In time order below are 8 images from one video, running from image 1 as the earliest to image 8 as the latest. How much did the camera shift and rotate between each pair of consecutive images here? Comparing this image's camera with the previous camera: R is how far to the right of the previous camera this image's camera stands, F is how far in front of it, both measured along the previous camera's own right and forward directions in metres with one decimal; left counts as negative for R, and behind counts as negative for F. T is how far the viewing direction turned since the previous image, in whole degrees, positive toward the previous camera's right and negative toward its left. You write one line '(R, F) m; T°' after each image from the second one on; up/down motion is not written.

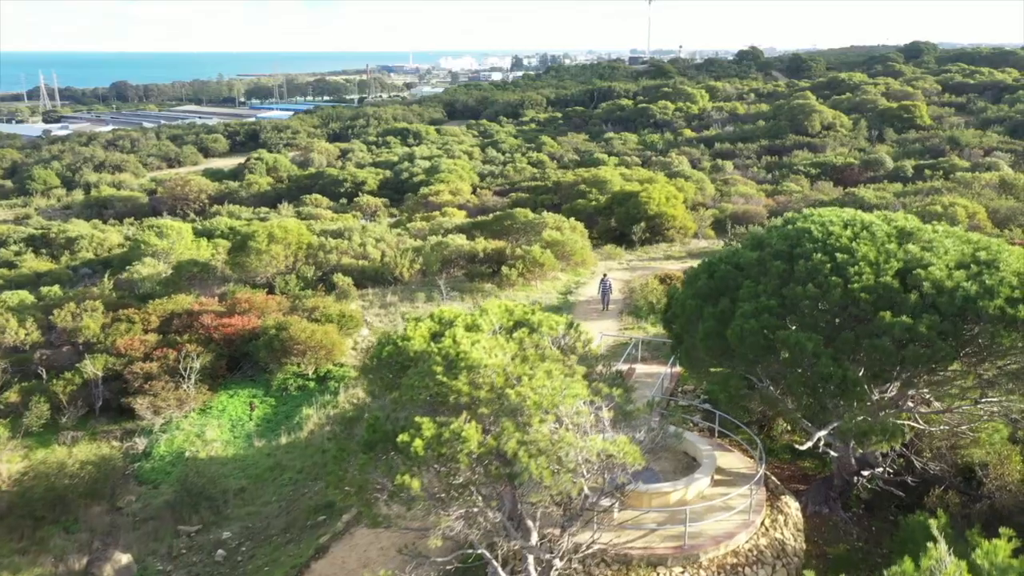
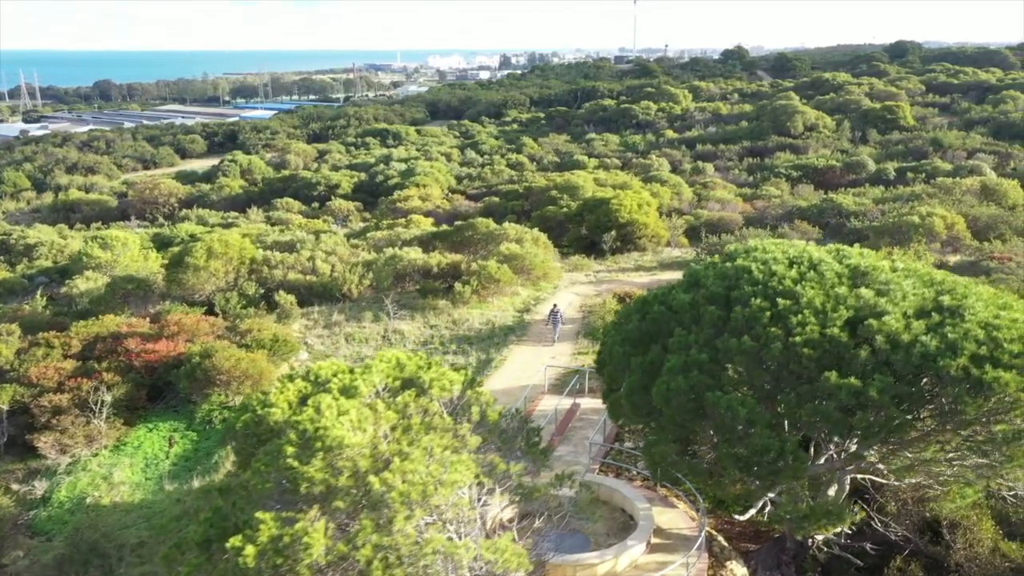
(+0.6, +0.8) m; +1°
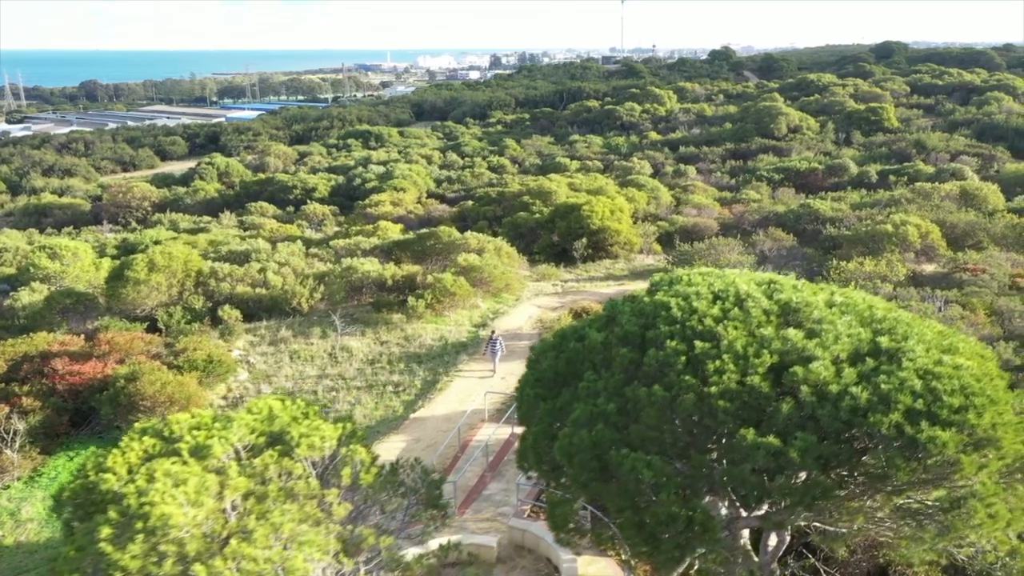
(+0.6, +0.6) m; +1°
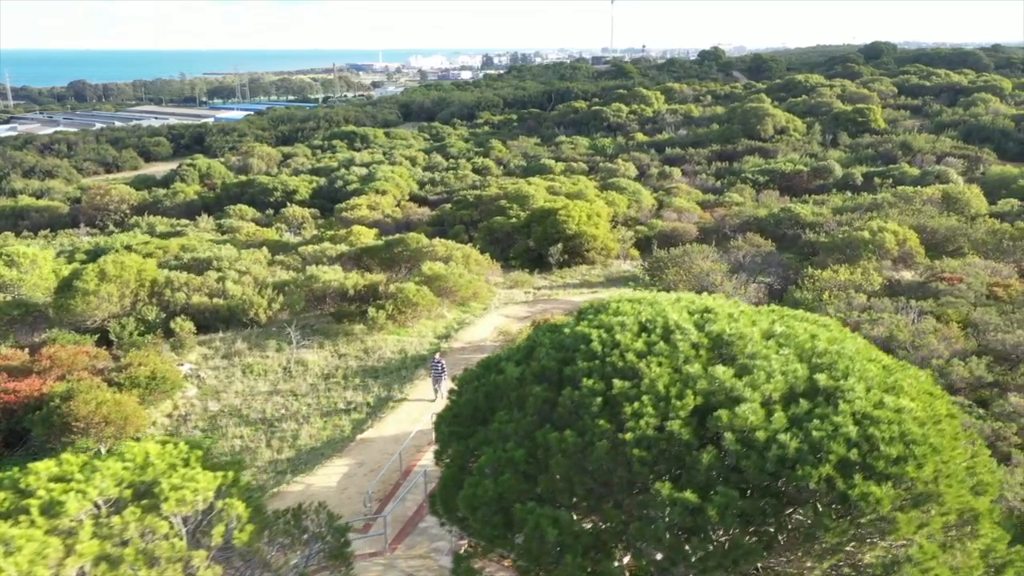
(+0.4, +0.4) m; 0°
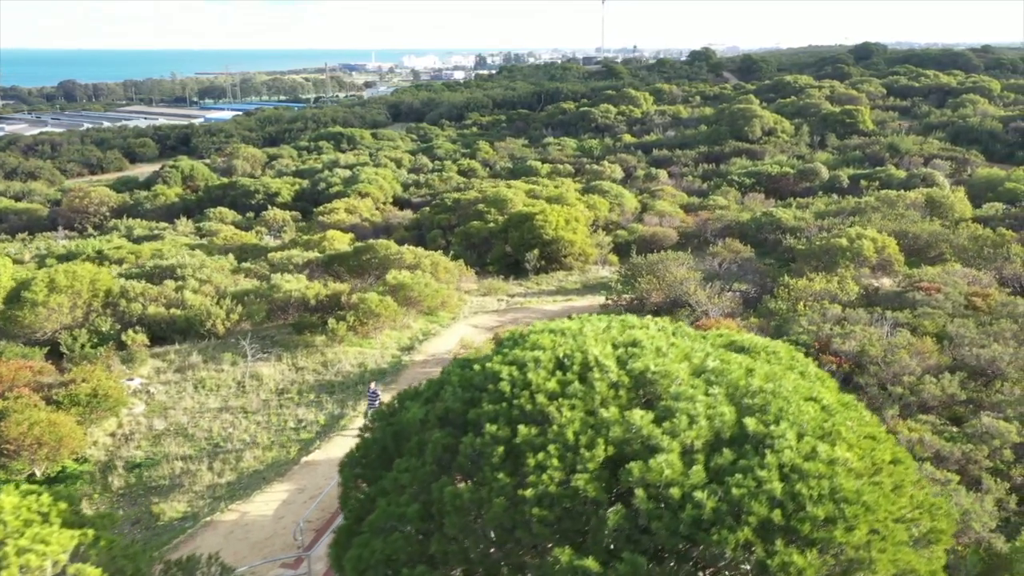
(+0.4, +0.4) m; 0°
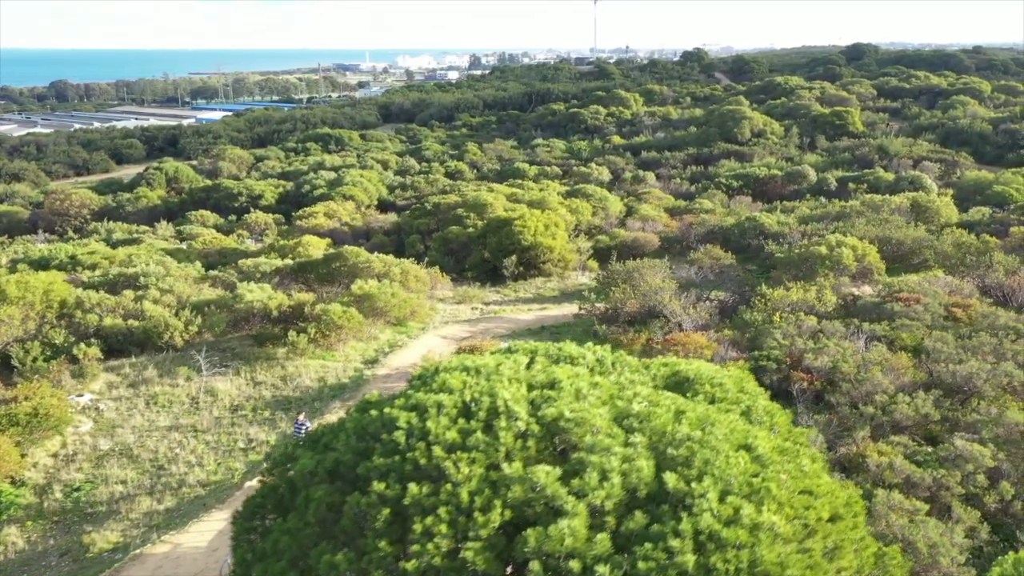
(+0.4, +0.4) m; 0°
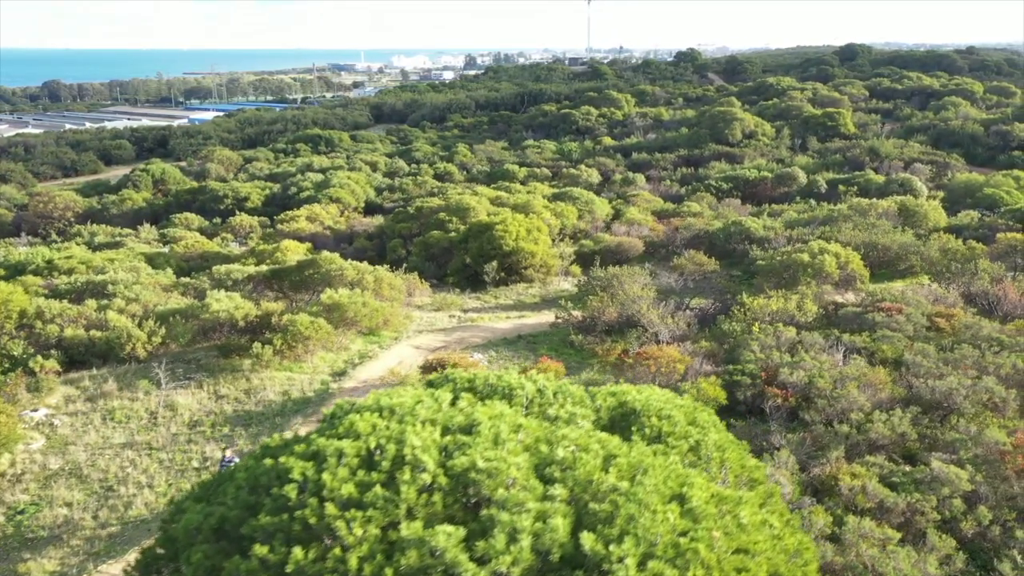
(+0.3, +0.3) m; 0°
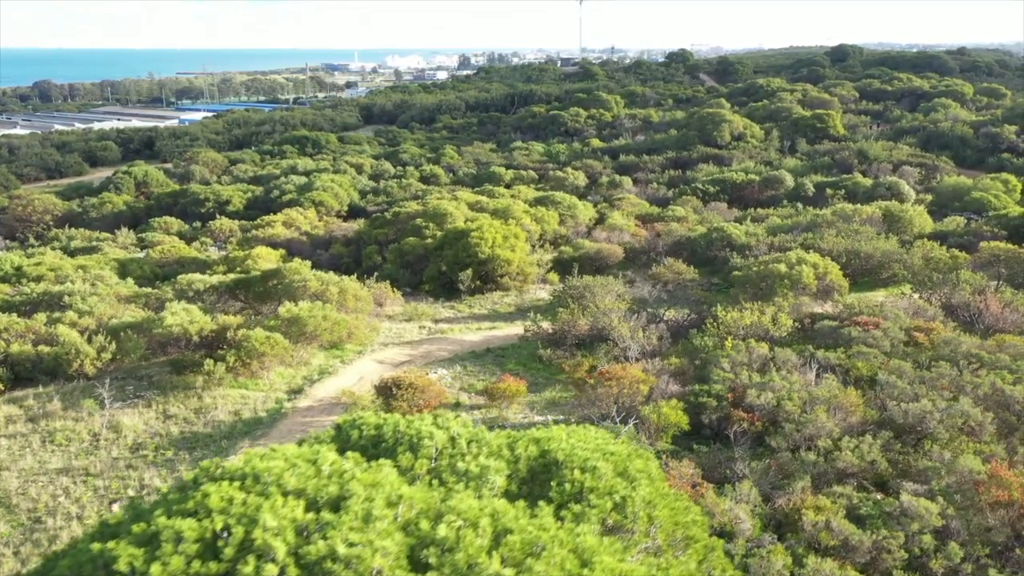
(+0.4, +0.5) m; 0°
